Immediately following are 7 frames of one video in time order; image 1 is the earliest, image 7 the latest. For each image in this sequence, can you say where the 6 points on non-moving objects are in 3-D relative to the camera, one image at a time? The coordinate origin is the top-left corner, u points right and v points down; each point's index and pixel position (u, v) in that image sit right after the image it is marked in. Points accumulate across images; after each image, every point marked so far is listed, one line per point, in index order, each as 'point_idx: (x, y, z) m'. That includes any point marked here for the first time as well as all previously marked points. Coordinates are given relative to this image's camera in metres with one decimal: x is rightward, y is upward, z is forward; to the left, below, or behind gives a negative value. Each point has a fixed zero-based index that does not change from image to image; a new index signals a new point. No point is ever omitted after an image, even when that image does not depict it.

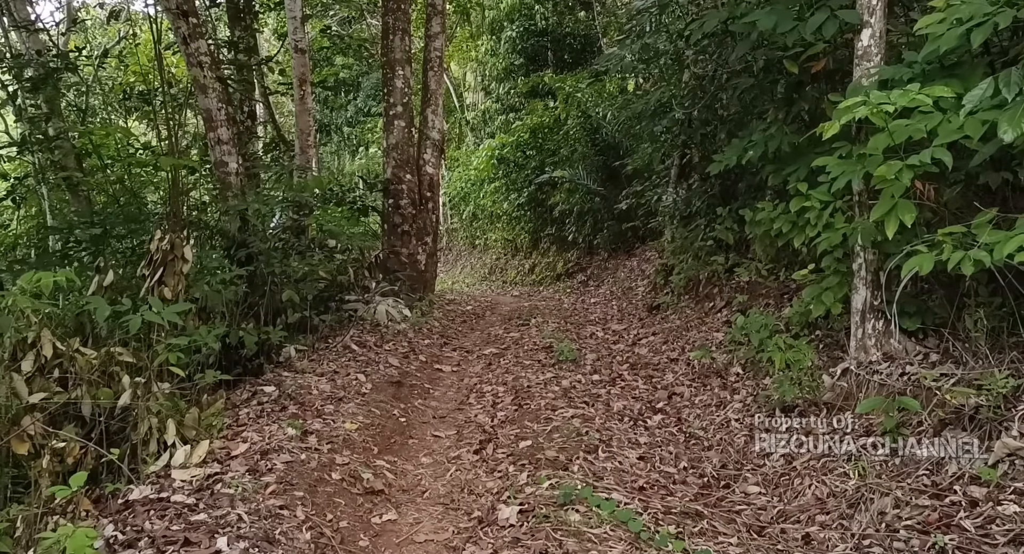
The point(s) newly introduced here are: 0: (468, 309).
0: (-0.6, -0.4, +11.6) m
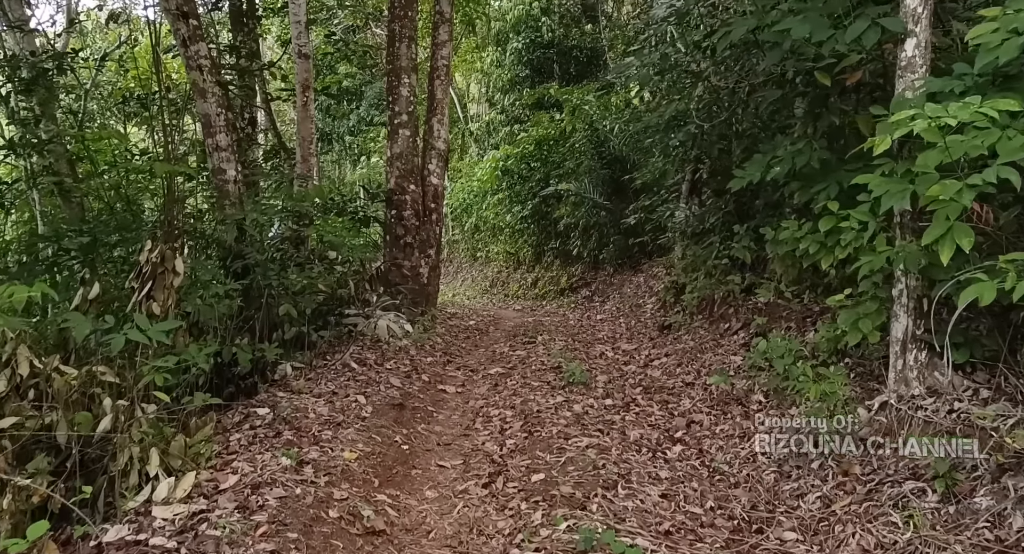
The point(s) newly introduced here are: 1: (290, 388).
0: (-0.6, -0.6, +11.3) m
1: (-1.8, -0.9, +6.5) m
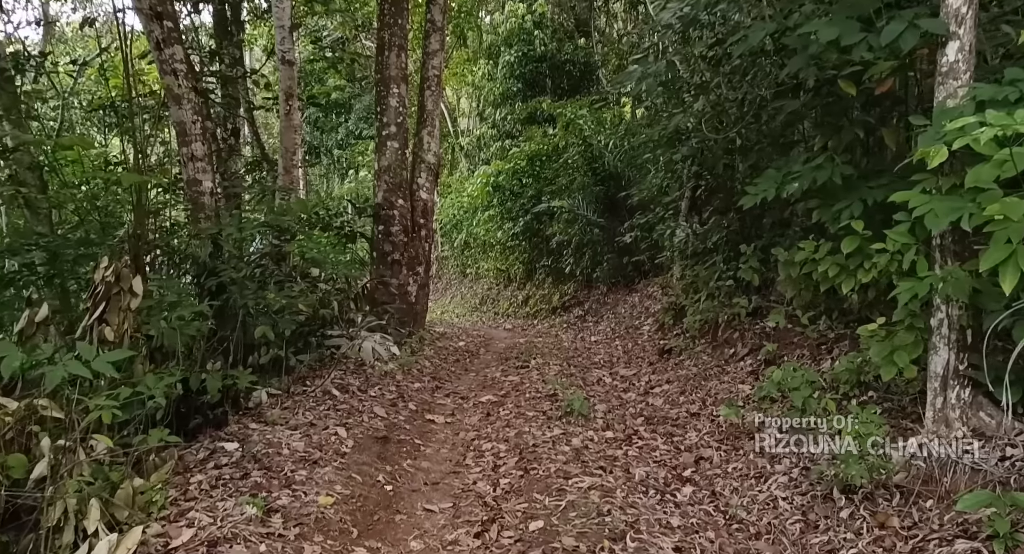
0: (-0.7, -0.9, +10.7) m
1: (-1.8, -1.0, +6.0) m
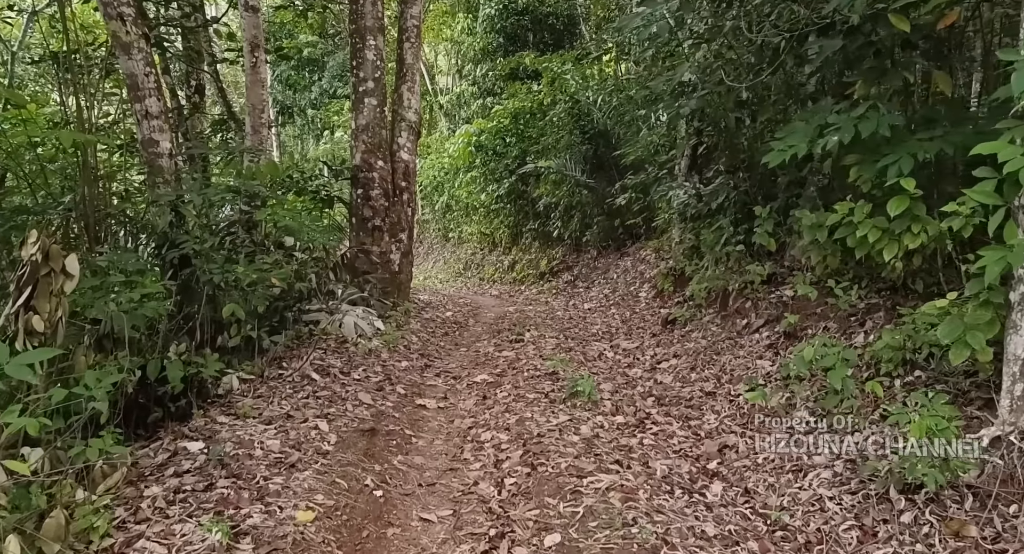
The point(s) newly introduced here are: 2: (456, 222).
0: (-0.8, -0.5, +10.1) m
1: (-1.8, -0.9, +5.3) m
2: (-1.2, +1.2, +17.7) m
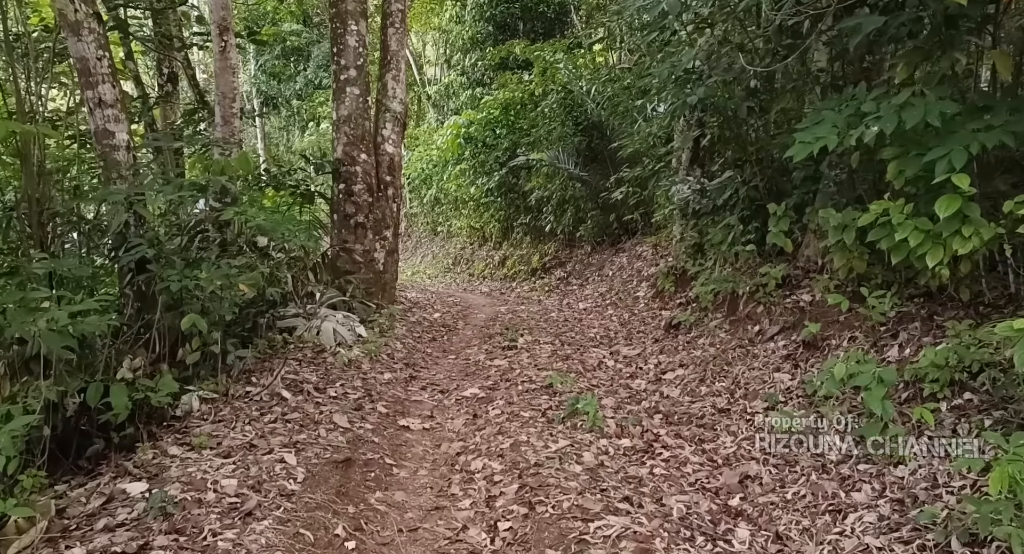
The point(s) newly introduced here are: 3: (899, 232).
0: (-0.9, -0.5, +9.4) m
1: (-1.8, -0.9, +4.7) m
2: (-1.4, +1.3, +17.0) m
3: (+2.1, +0.2, +4.5) m
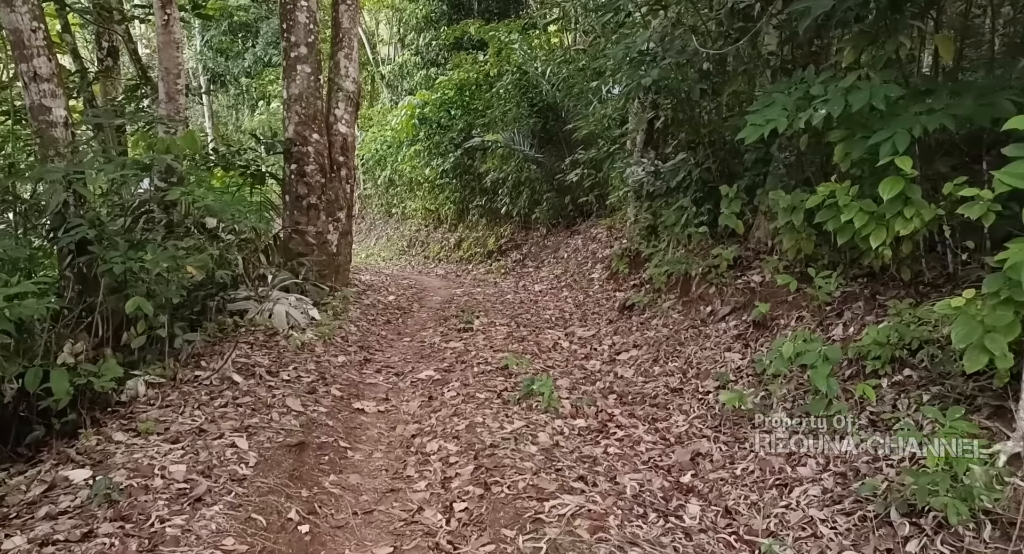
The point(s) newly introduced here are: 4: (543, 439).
0: (-1.4, -0.3, +9.4) m
1: (-2.1, -0.8, +4.6) m
2: (-2.3, +1.6, +16.9) m
3: (+1.9, +0.3, +4.6) m
4: (+0.2, -1.0, +4.8) m
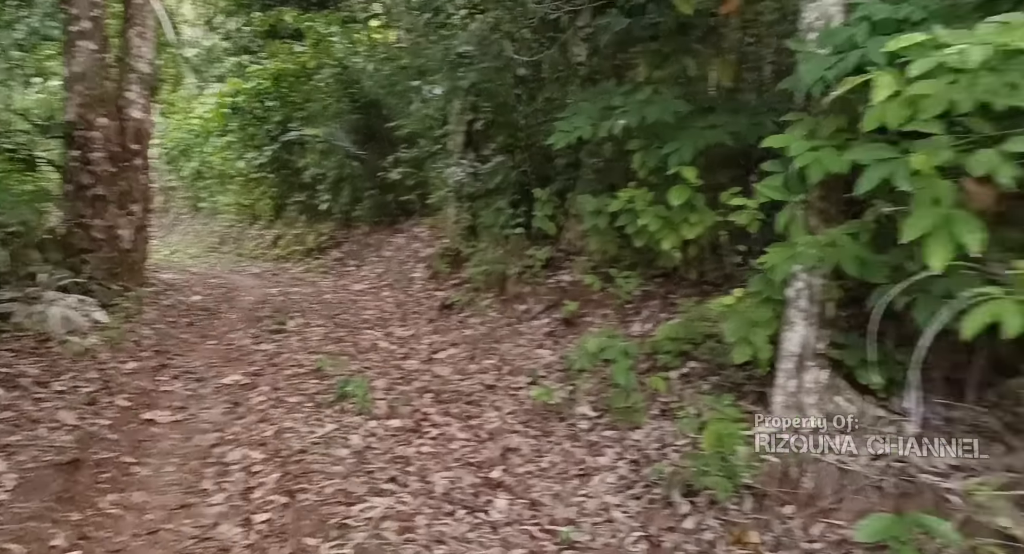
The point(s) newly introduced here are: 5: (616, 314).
0: (-3.4, -0.3, +8.9) m
1: (-3.1, -0.8, +4.1) m
2: (-5.9, +1.6, +16.1) m
3: (+0.8, +0.3, +4.9) m
4: (-0.9, -1.0, +4.8) m
5: (+0.8, -0.3, +5.9) m
